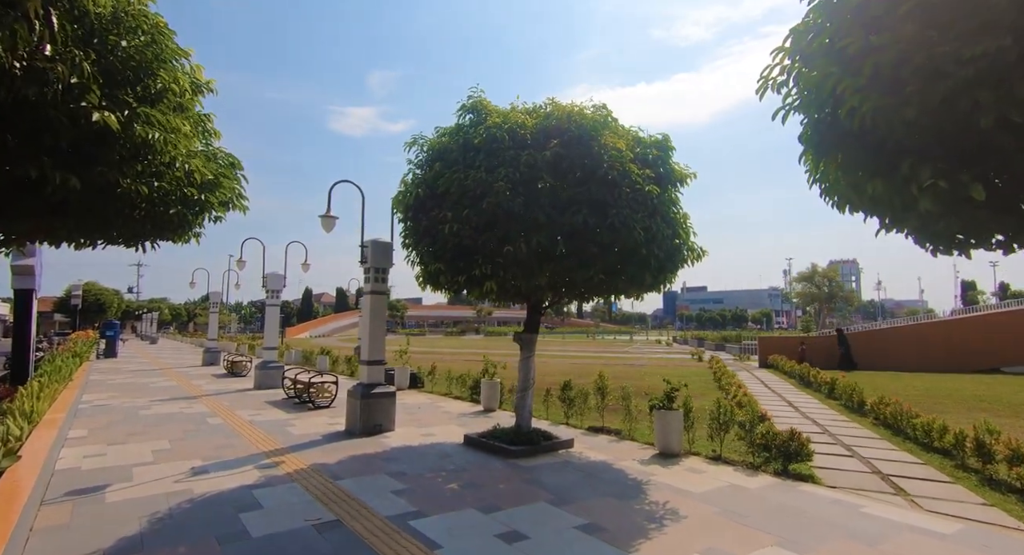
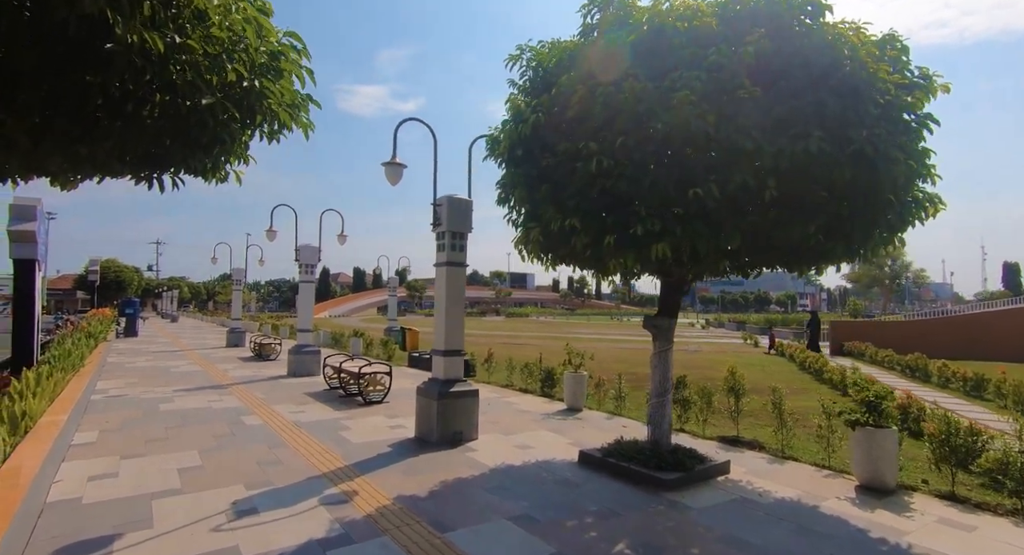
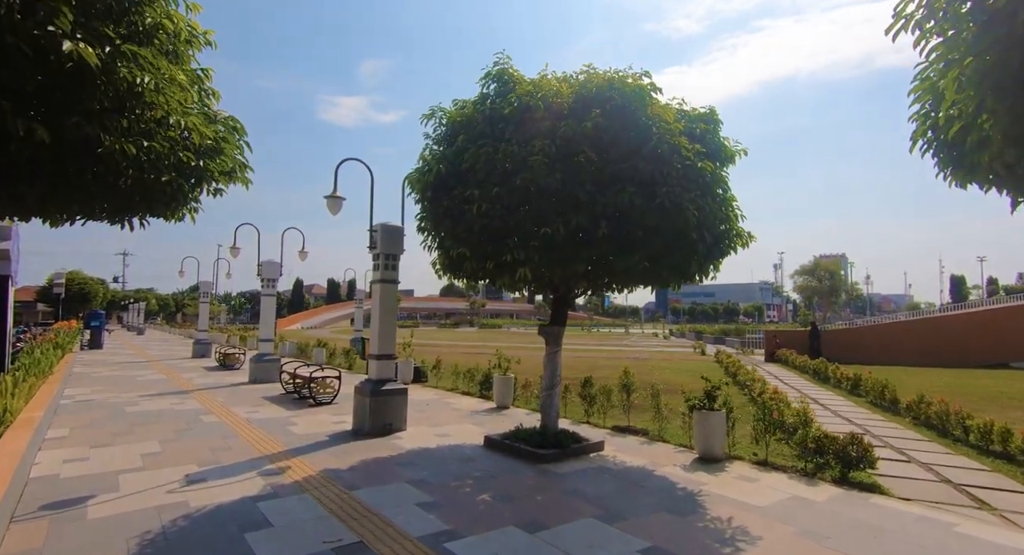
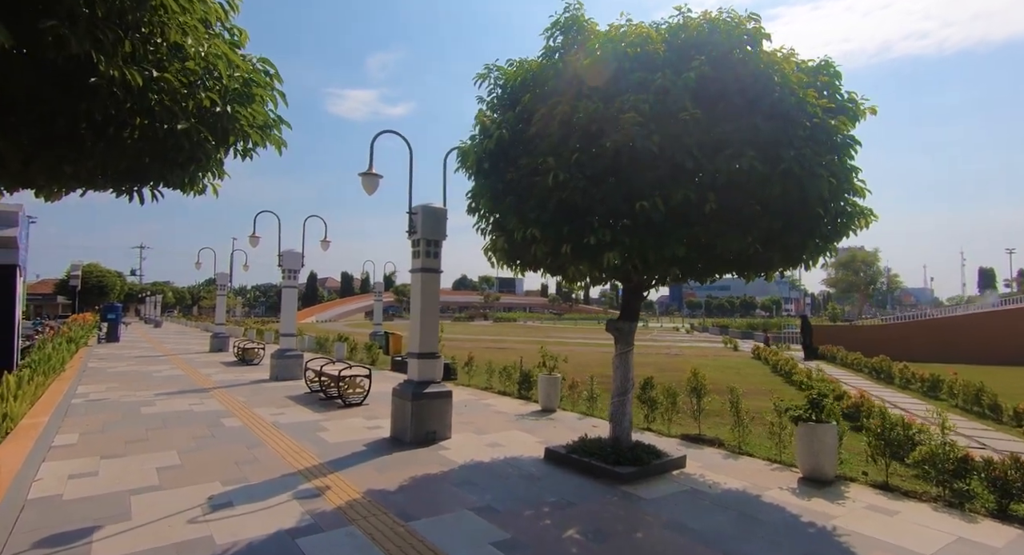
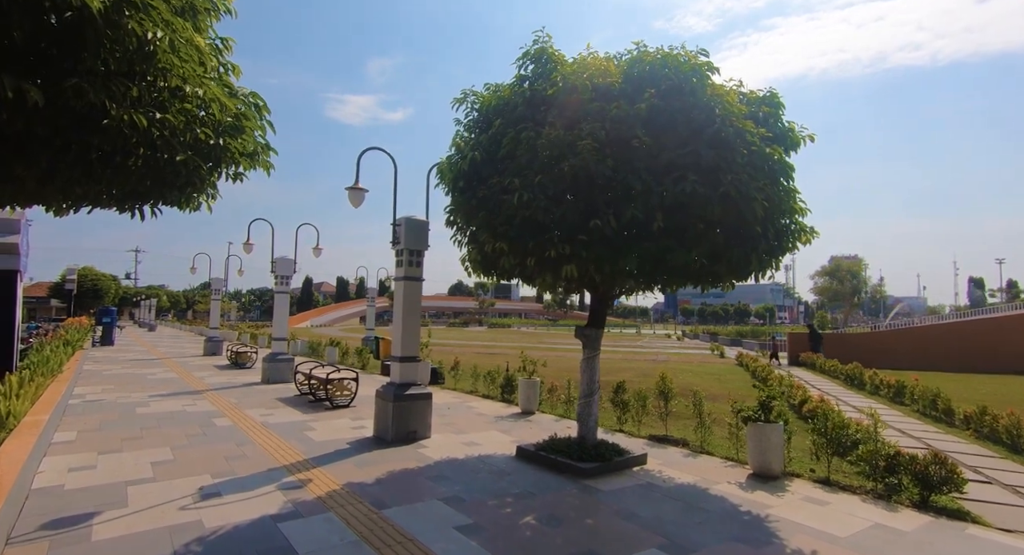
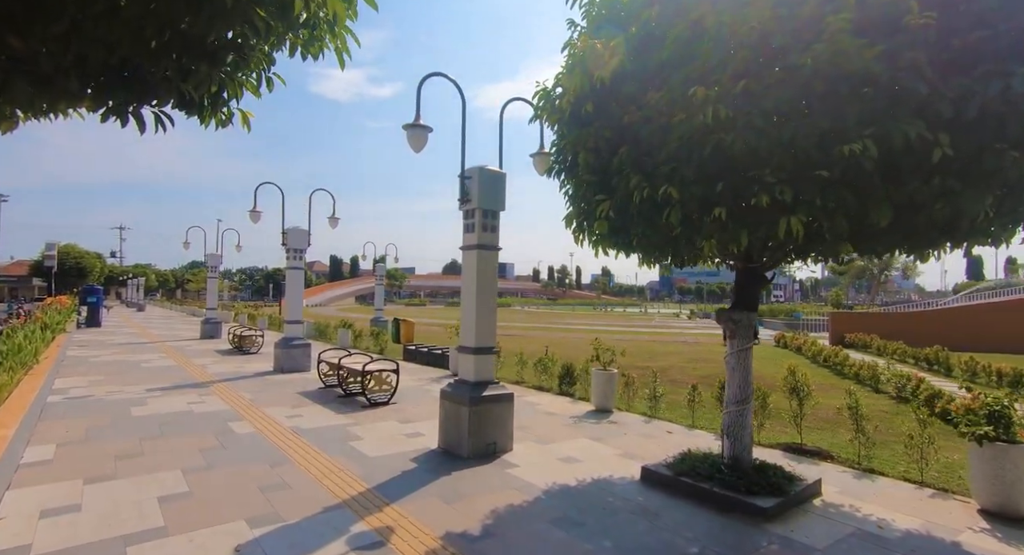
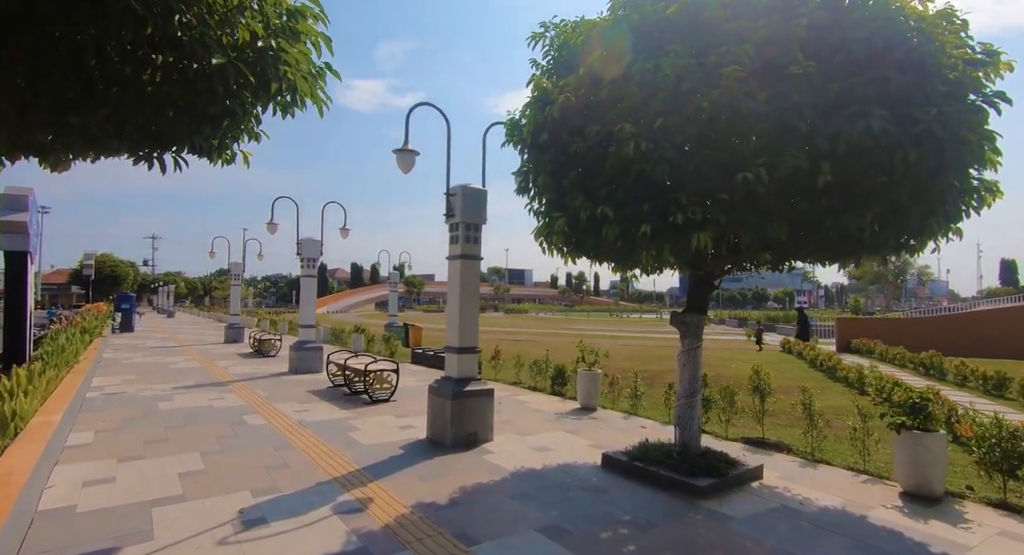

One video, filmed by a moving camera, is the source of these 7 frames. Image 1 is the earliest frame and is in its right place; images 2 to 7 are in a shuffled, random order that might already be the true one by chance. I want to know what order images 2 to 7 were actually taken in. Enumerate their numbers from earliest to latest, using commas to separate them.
3, 5, 4, 2, 7, 6
